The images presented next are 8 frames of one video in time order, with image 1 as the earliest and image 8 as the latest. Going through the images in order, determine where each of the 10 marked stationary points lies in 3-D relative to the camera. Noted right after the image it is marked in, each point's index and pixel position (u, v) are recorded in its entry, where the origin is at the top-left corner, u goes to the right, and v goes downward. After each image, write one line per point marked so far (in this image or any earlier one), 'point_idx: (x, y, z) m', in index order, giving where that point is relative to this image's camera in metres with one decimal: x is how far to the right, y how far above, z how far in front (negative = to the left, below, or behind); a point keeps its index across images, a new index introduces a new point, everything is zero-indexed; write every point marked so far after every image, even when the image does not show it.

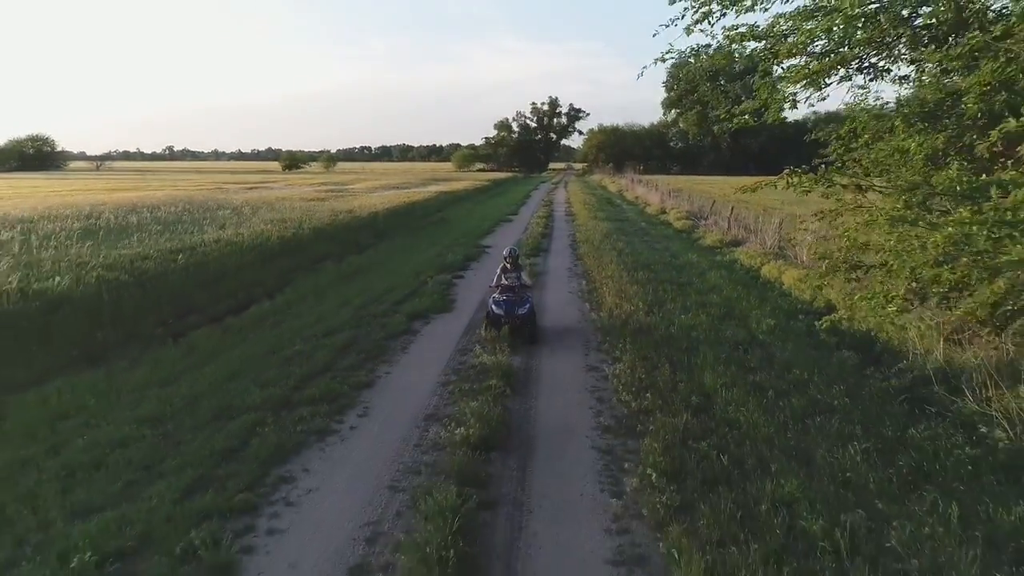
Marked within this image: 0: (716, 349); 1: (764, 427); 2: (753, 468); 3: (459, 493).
0: (+2.5, -0.7, +8.6) m
1: (+2.1, -1.2, +6.1) m
2: (+1.8, -1.3, +5.3) m
3: (-0.3, -1.4, +5.0) m
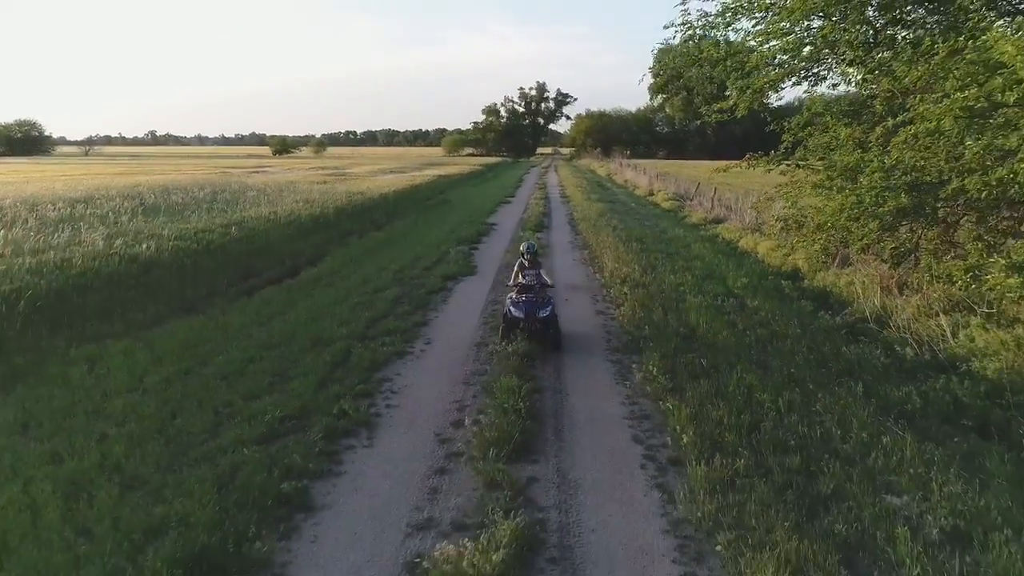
0: (+2.8, -0.2, +10.7) m
1: (+2.5, -0.7, +8.1) m
2: (+2.2, -0.8, +7.4) m
3: (+0.1, -0.9, +7.1) m
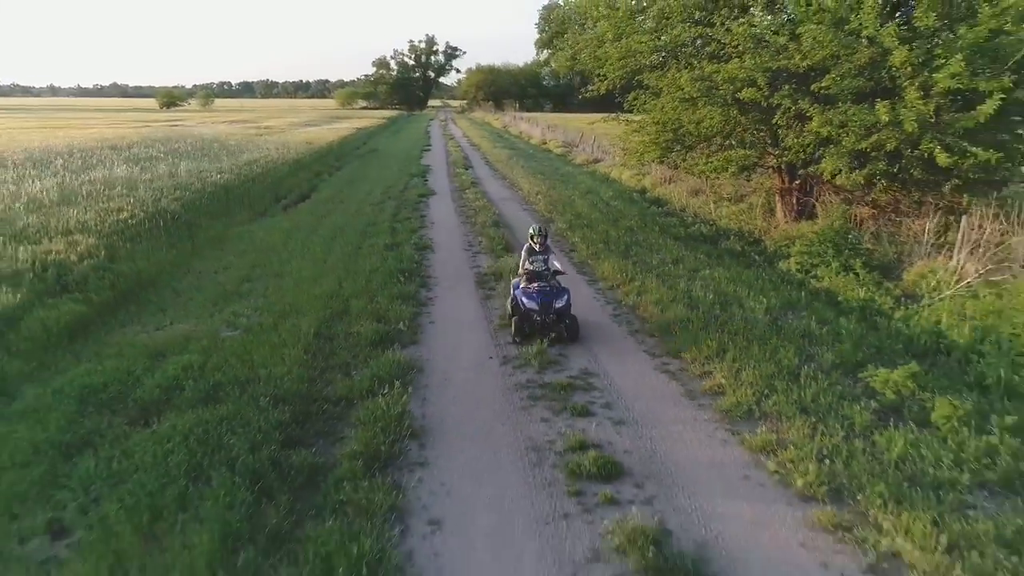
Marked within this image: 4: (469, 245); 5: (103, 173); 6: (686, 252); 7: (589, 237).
0: (+1.8, +2.2, +17.9) m
1: (+1.9, +1.5, +15.4) m
2: (+1.7, +1.3, +14.6) m
3: (-0.4, +1.1, +14.0) m
4: (-0.8, +0.8, +13.3) m
5: (-9.3, +2.6, +16.3) m
6: (+2.9, +0.6, +12.1) m
7: (+1.4, +1.0, +13.3) m
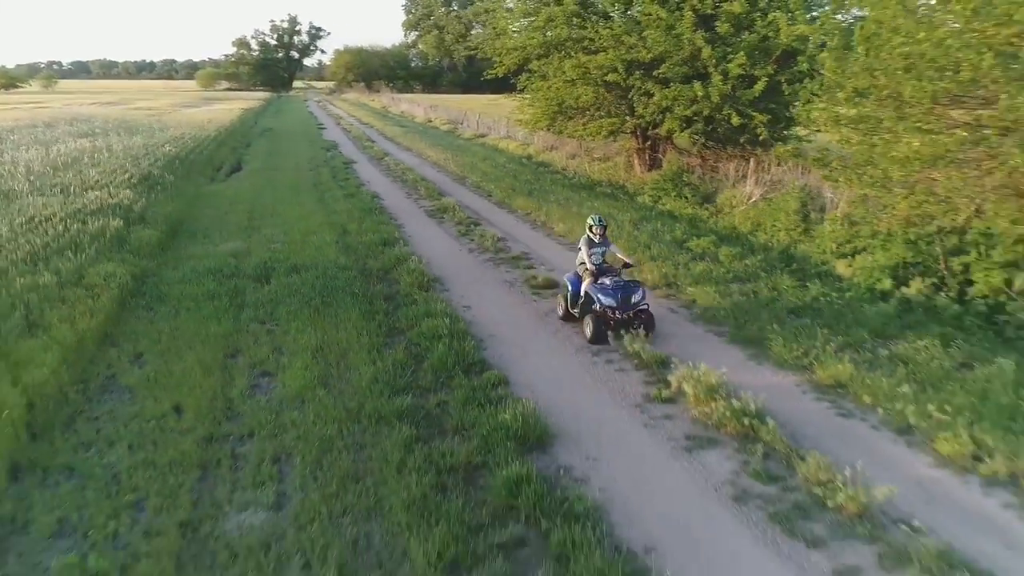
0: (-0.8, +3.8, +22.0) m
1: (-0.2, +3.1, +19.6) m
2: (-0.3, +2.9, +18.8) m
3: (-2.2, +2.5, +17.8) m
4: (-2.5, +2.2, +17.1) m
5: (-11.4, +3.7, +18.5) m
6: (+1.4, +2.2, +16.5) m
7: (-0.3, +2.5, +17.5) m
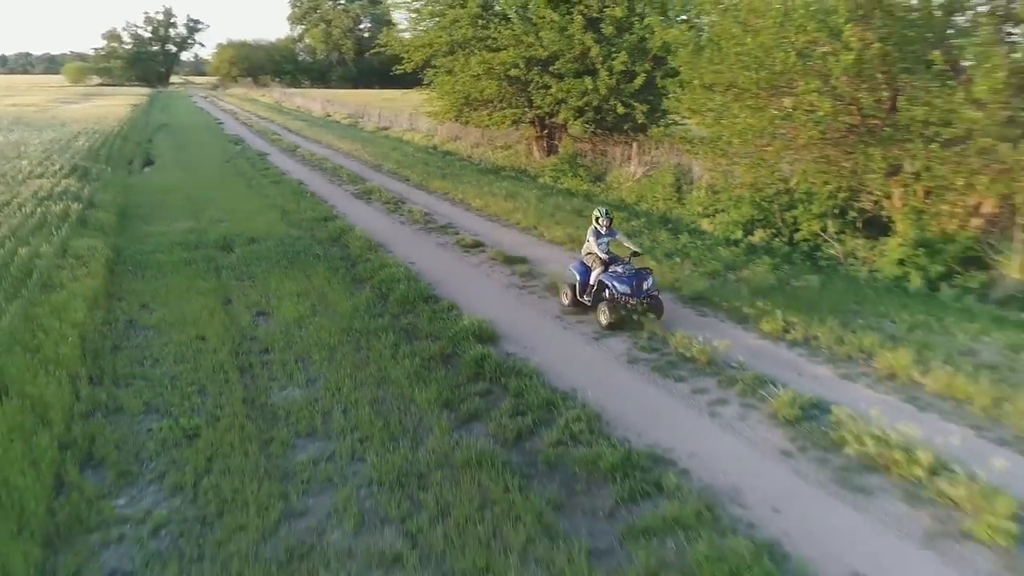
0: (-3.8, +4.4, +23.7) m
1: (-2.9, +3.7, +21.3) m
2: (-2.8, +3.5, +20.5) m
3: (-4.5, +3.1, +19.3) m
4: (-4.7, +2.8, +18.6) m
5: (-13.8, +3.8, +18.7) m
6: (-0.8, +2.9, +18.6) m
7: (-2.6, +3.1, +19.2) m
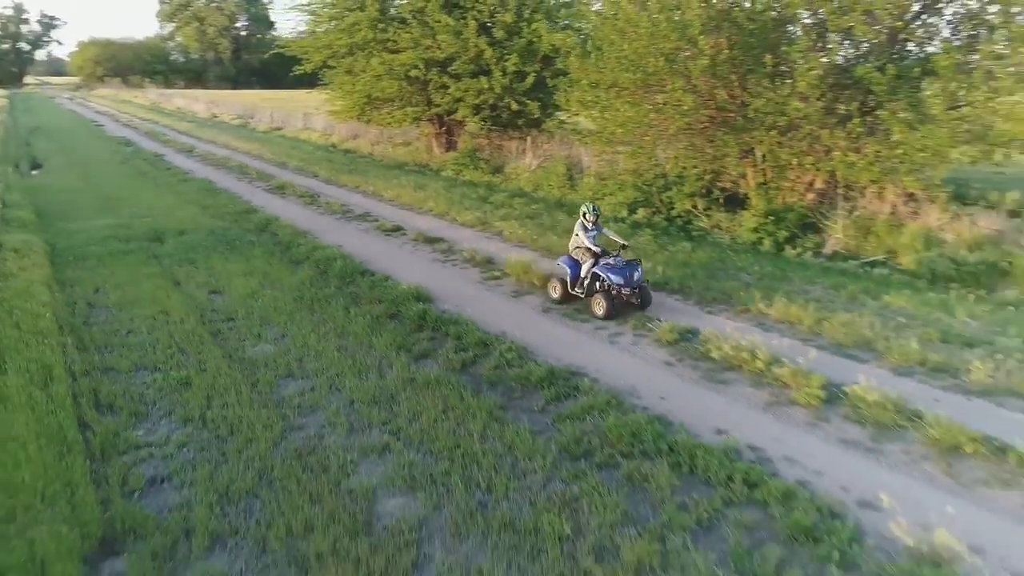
0: (-7.3, +4.6, +24.2) m
1: (-5.9, +4.0, +22.1) m
2: (-5.7, +3.7, +21.3) m
3: (-7.2, +3.2, +19.8) m
4: (-7.3, +2.9, +19.1) m
5: (-16.3, +3.6, +17.8) m
6: (-3.4, +3.2, +19.6) m
7: (-5.4, +3.3, +20.0) m
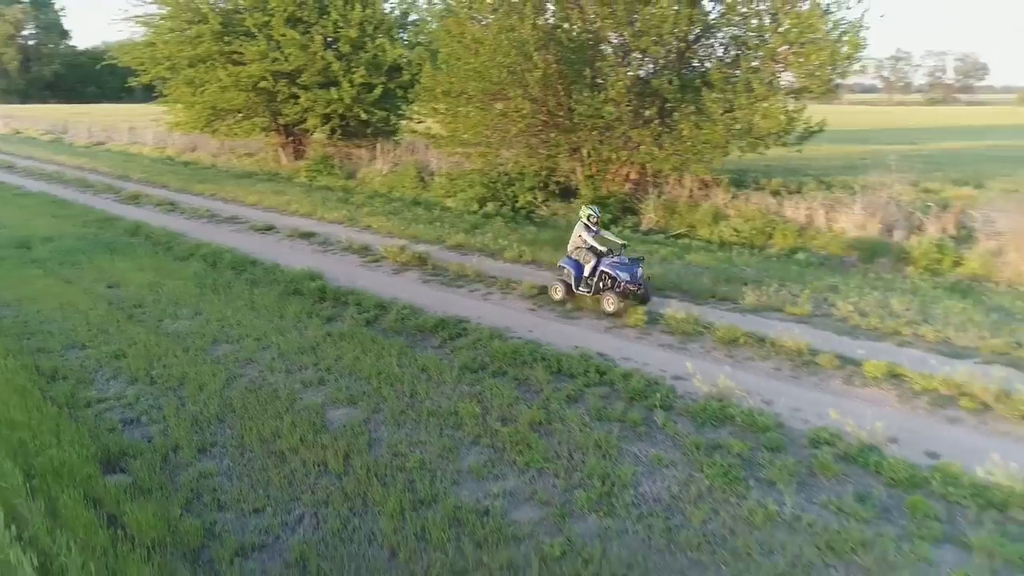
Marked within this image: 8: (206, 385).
0: (-12.5, +4.1, +23.8) m
1: (-10.7, +3.6, +21.9) m
2: (-10.3, +3.4, +21.2) m
3: (-11.4, +2.8, +19.5) m
4: (-11.3, +2.5, +18.7) m
5: (-19.8, +2.6, +15.4) m
6: (-7.7, +3.0, +20.1) m
7: (-9.6, +3.0, +20.1) m
8: (-2.9, -0.9, +6.8) m
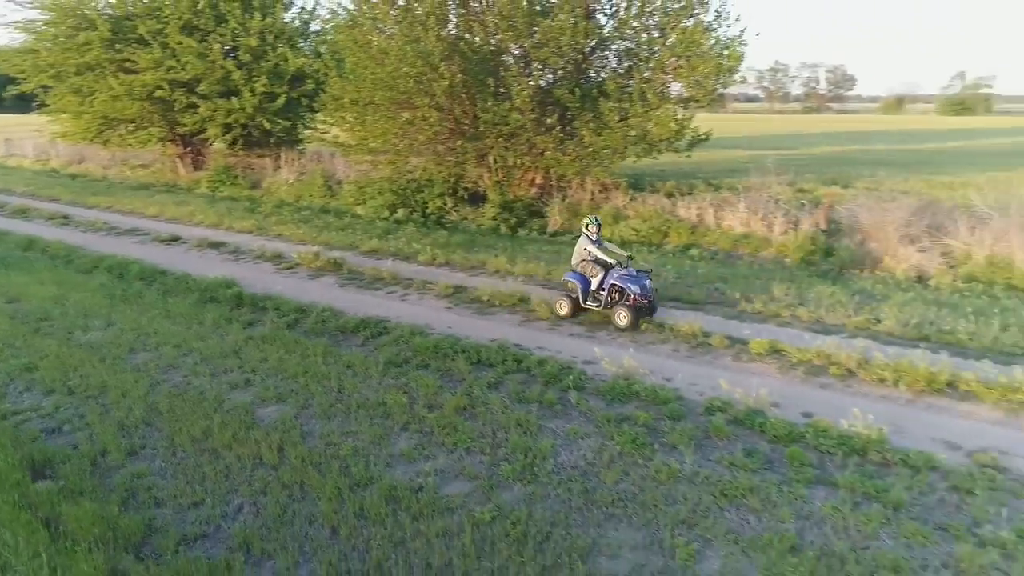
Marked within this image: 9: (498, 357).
0: (-15.5, +3.4, +22.4) m
1: (-13.5, +3.0, +20.9) m
2: (-13.0, +2.8, +20.2) m
3: (-13.8, +2.3, +18.3) m
4: (-13.6, +2.0, +17.6) m
5: (-21.7, +1.9, +13.2) m
6: (-10.2, +2.6, +19.5) m
7: (-12.2, +2.6, +19.2) m
8: (-3.6, -1.0, +6.8) m
9: (-0.1, -0.7, +7.3) m
